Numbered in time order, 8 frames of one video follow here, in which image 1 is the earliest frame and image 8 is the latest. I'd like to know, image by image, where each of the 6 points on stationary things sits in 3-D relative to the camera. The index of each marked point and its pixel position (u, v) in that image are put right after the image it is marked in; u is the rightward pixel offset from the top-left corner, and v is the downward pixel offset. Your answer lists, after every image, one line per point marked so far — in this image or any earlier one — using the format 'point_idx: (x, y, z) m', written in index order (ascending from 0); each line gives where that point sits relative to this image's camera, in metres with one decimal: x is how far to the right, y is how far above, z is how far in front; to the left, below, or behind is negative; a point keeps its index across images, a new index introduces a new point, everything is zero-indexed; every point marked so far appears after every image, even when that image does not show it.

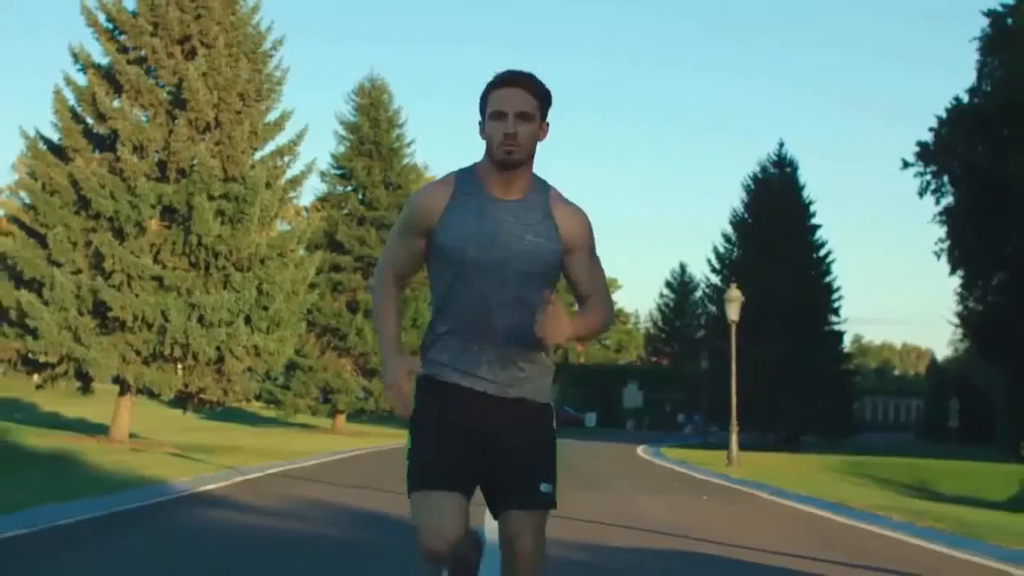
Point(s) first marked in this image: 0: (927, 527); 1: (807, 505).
0: (+3.9, -2.2, +13.2) m
1: (+3.5, -2.6, +16.9) m
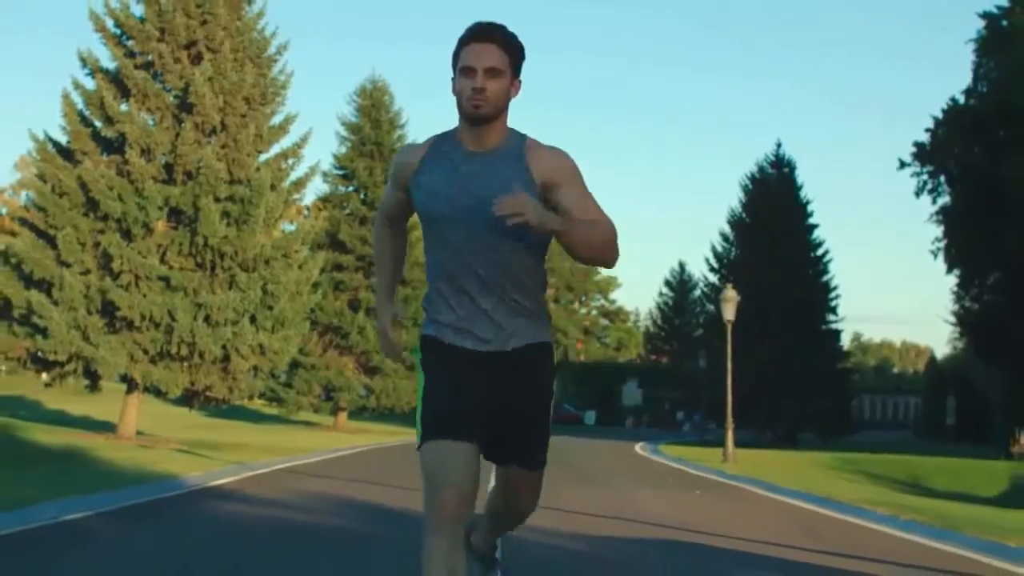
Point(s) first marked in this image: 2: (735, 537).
0: (+3.9, -2.2, +13.7) m
1: (+3.5, -2.6, +17.4) m
2: (+2.0, -2.2, +12.8) m
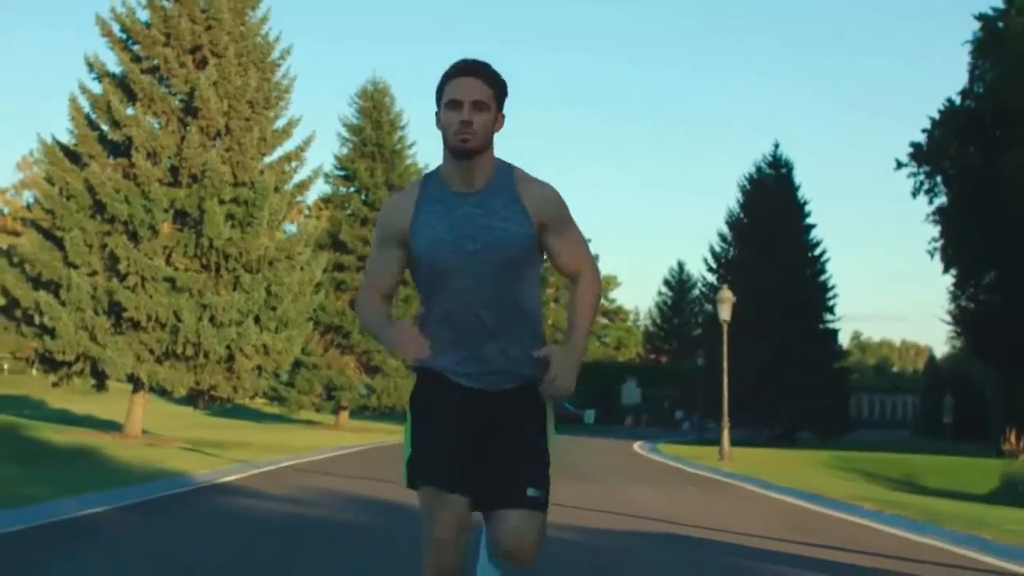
0: (+3.9, -2.3, +14.1) m
1: (+3.5, -2.6, +17.8) m
2: (+2.0, -2.3, +13.3) m
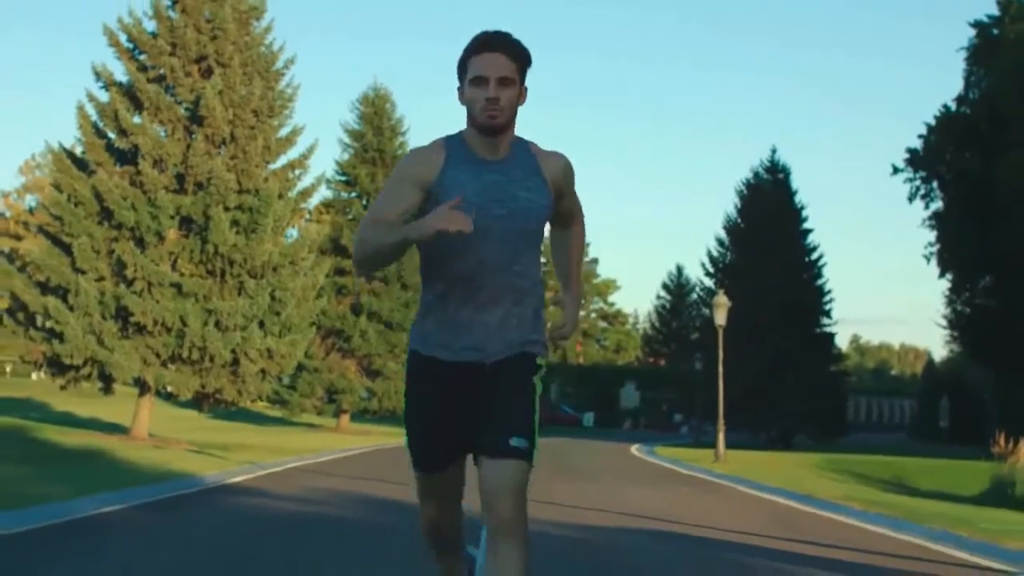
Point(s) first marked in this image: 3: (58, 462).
0: (+3.9, -2.3, +14.6) m
1: (+3.5, -2.7, +18.3) m
2: (+2.0, -2.3, +13.8) m
3: (-6.0, -2.3, +18.6) m
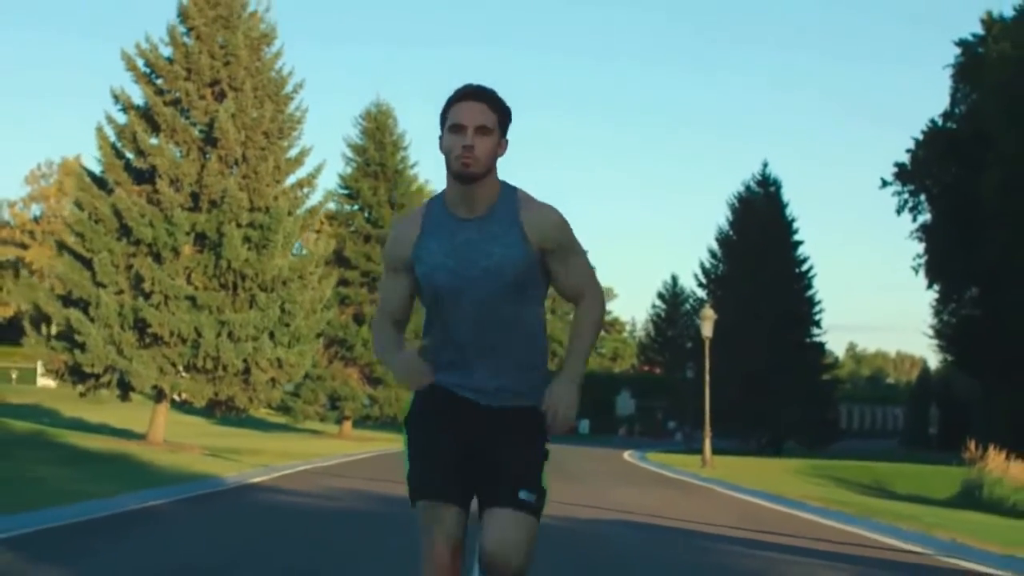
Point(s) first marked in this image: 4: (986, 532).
0: (+3.8, -2.6, +16.1) m
1: (+3.4, -2.9, +19.7) m
2: (+2.0, -2.5, +15.2) m
3: (-6.1, -2.5, +20.1) m
4: (+4.6, -2.4, +13.8) m
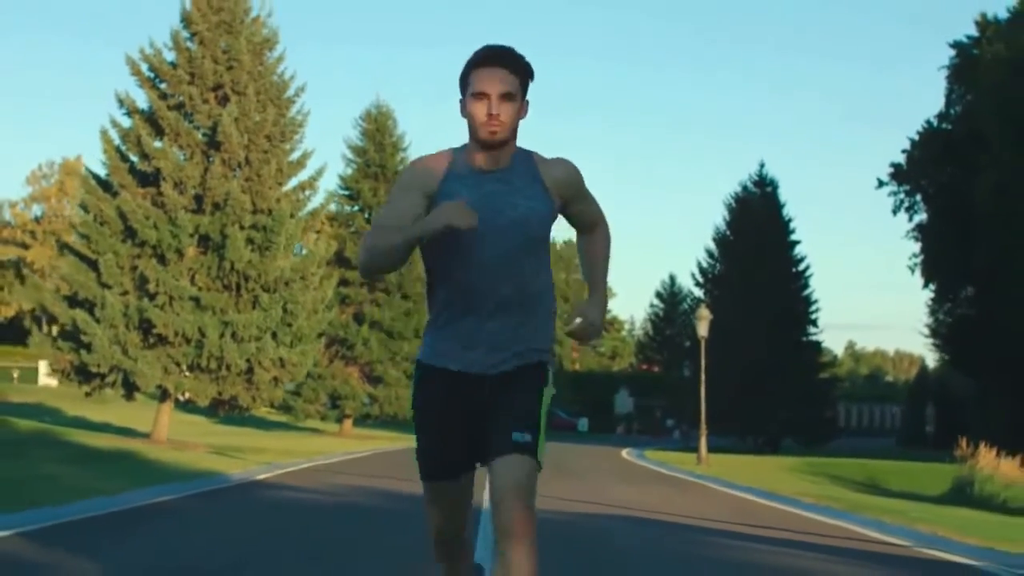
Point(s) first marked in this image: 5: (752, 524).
0: (+3.8, -2.6, +16.5) m
1: (+3.4, -3.0, +20.2) m
2: (+2.0, -2.6, +15.6) m
3: (-6.1, -2.5, +20.5) m
4: (+4.6, -2.4, +14.2) m
5: (+2.5, -2.5, +14.7) m
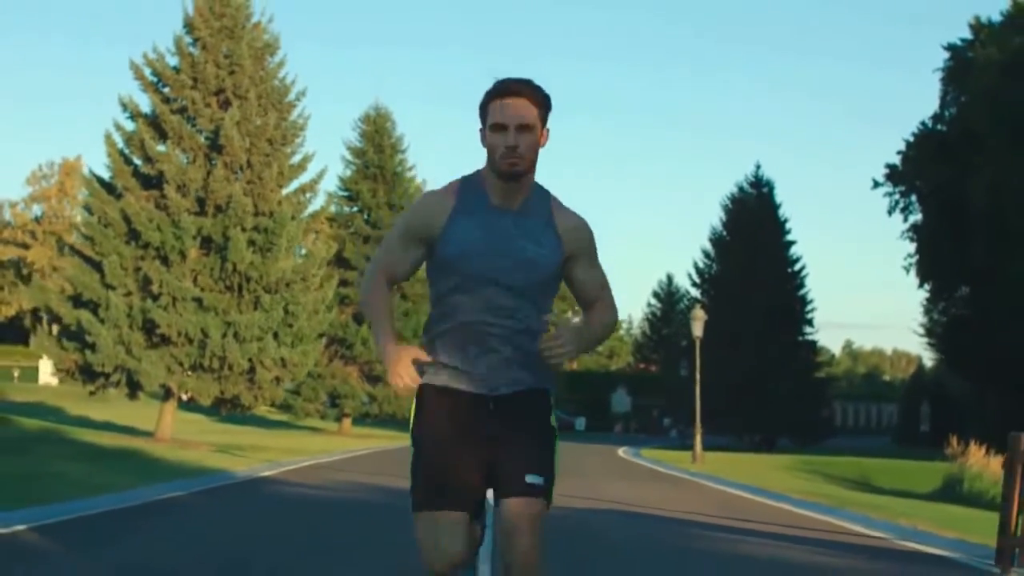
0: (+3.8, -2.6, +17.0) m
1: (+3.4, -3.0, +20.7) m
2: (+1.9, -2.6, +16.1) m
3: (-6.1, -2.6, +21.0) m
4: (+4.6, -2.4, +14.7) m
5: (+2.4, -2.5, +15.2) m
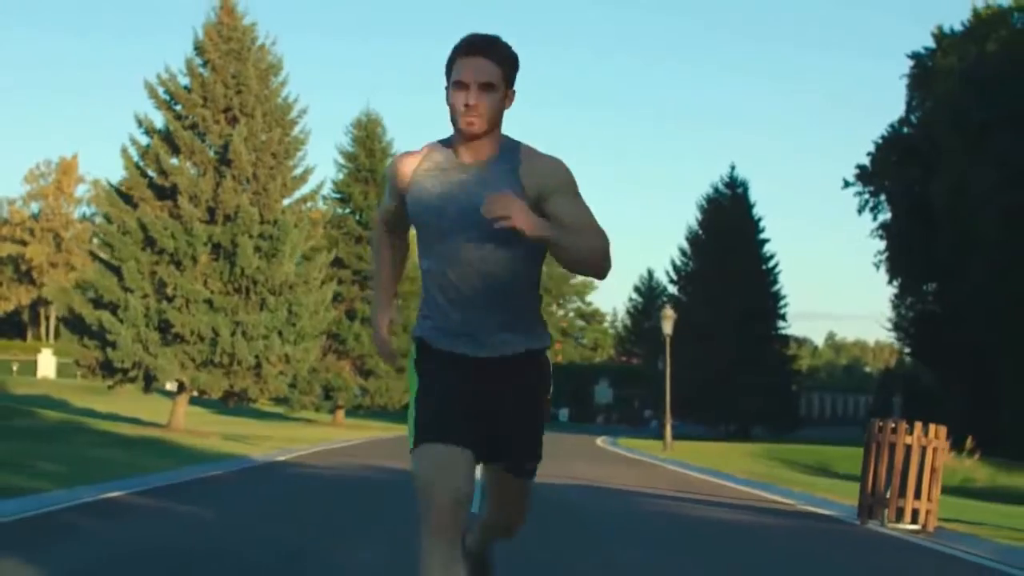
0: (+3.6, -2.7, +19.6) m
1: (+3.1, -3.1, +23.3) m
2: (+1.7, -2.7, +18.7) m
3: (-6.4, -2.7, +23.5) m
4: (+4.4, -2.6, +17.3) m
5: (+2.2, -2.7, +17.8) m
